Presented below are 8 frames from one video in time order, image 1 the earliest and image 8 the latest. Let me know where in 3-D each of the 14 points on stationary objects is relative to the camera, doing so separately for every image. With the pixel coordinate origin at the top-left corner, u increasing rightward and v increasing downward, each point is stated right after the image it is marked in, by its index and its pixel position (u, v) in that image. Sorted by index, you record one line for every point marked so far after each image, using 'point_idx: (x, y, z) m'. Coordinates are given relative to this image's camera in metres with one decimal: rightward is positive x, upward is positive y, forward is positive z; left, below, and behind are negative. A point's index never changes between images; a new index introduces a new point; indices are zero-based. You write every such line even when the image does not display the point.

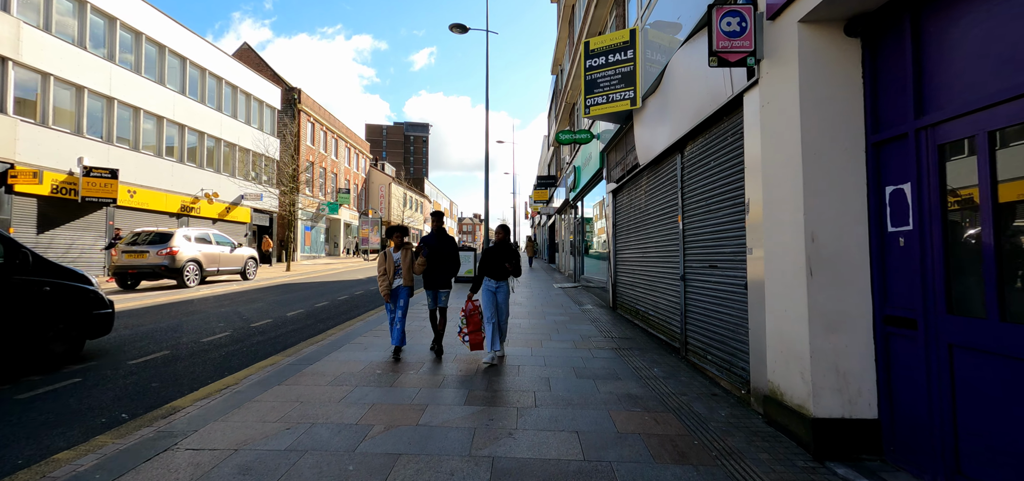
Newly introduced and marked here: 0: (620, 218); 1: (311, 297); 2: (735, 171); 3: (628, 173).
0: (+2.4, +0.5, +8.6) m
1: (-5.5, -1.5, +10.6) m
2: (+2.2, +0.7, +4.0) m
3: (+2.3, +1.3, +7.7) m
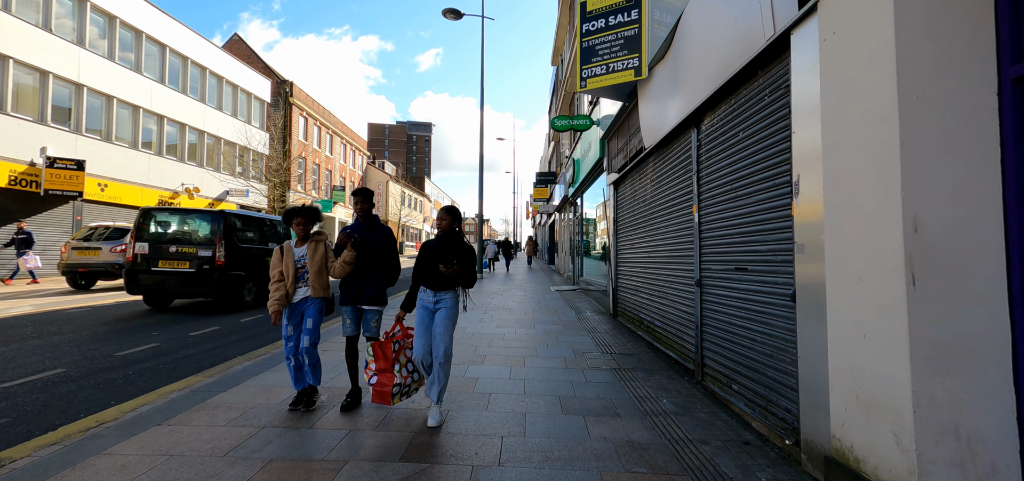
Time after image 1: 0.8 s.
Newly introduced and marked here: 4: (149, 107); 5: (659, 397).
0: (+2.1, +0.5, +7.6) m
1: (-5.7, -1.4, +9.7) m
2: (+2.0, +0.7, +3.0) m
3: (+2.0, +1.4, +6.6) m
4: (-14.4, +5.3, +15.3) m
5: (+1.4, -1.5, +3.7) m
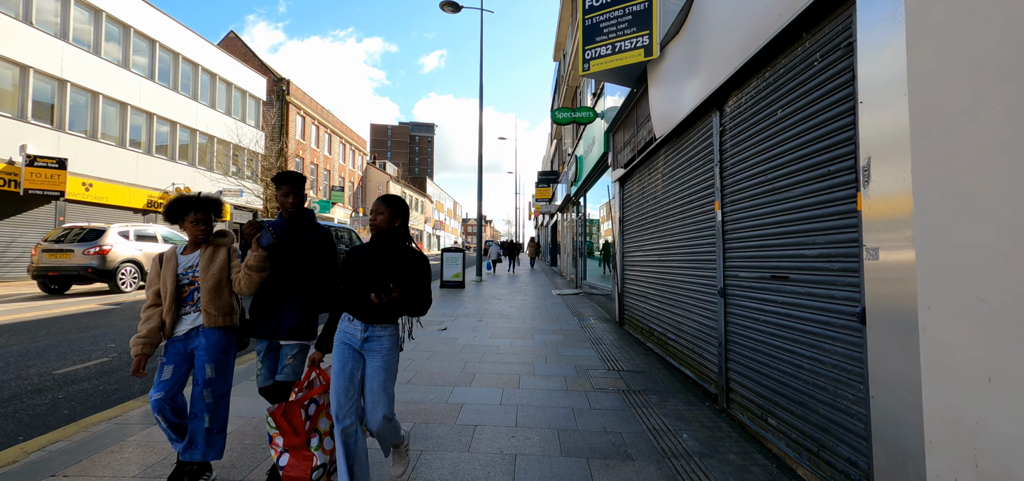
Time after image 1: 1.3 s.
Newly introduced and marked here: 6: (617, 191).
0: (+2.1, +0.5, +7.0) m
1: (-5.8, -1.4, +9.2) m
2: (+1.9, +0.7, +2.3) m
3: (+2.0, +1.4, +6.0) m
4: (-14.3, +5.2, +14.8) m
5: (+1.3, -1.5, +3.0) m
6: (+2.0, +0.9, +7.4) m
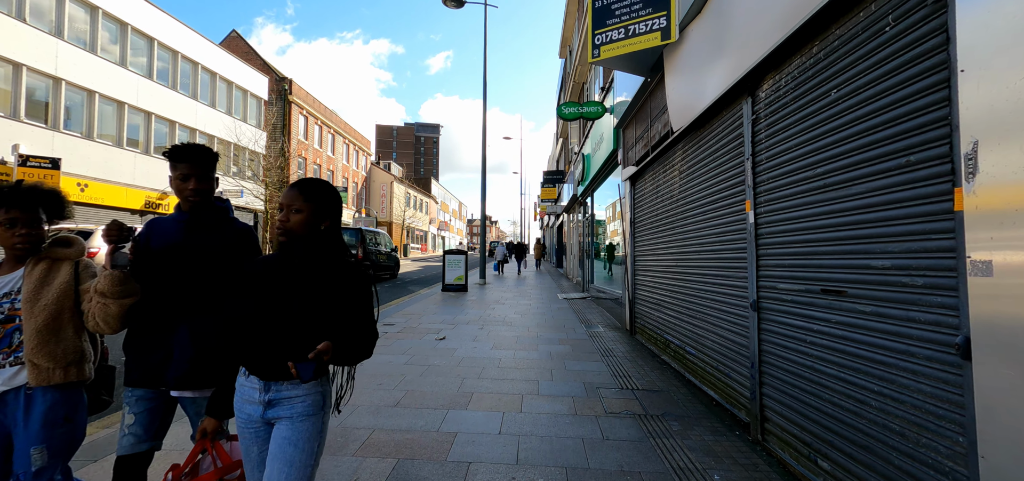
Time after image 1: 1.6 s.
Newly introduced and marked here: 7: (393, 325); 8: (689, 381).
0: (+2.1, +0.5, +6.5) m
1: (-5.7, -1.5, +8.8) m
2: (+1.9, +0.7, +1.9) m
3: (+2.0, +1.3, +5.6) m
4: (-14.2, +5.2, +14.6) m
5: (+1.3, -1.5, +2.6) m
6: (+2.1, +0.9, +7.0) m
7: (-2.1, -1.5, +6.8) m
8: (+1.9, -1.5, +4.2) m
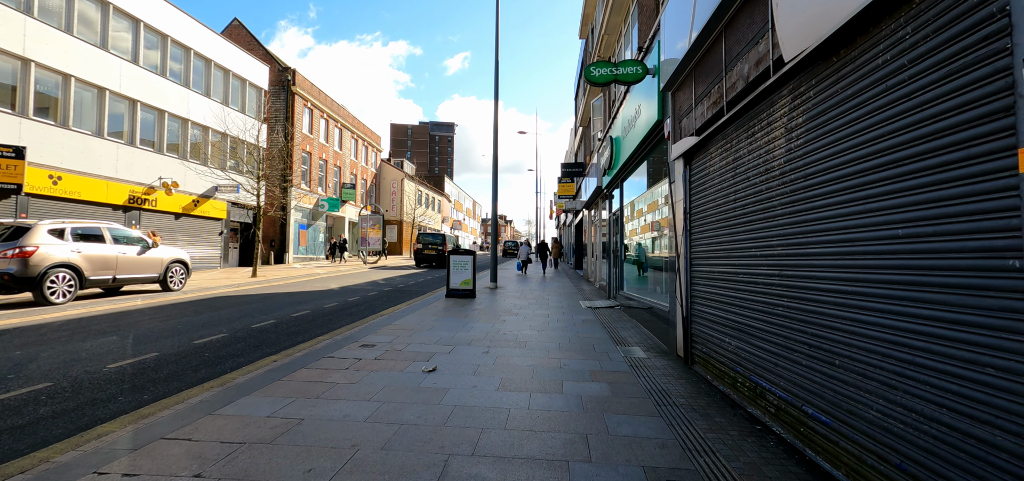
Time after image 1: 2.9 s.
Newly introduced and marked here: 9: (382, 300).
0: (+2.3, +0.5, +4.8) m
1: (-5.4, -1.4, +7.4) m
2: (+1.9, +0.7, +0.2) m
3: (+2.2, +1.3, +3.9) m
4: (-13.7, +5.2, +13.5) m
5: (+1.3, -1.5, +0.9) m
6: (+2.3, +0.9, +5.3) m
7: (-1.9, -1.4, +5.3) m
8: (+2.0, -1.5, +2.5) m
9: (-3.5, -1.6, +10.4) m
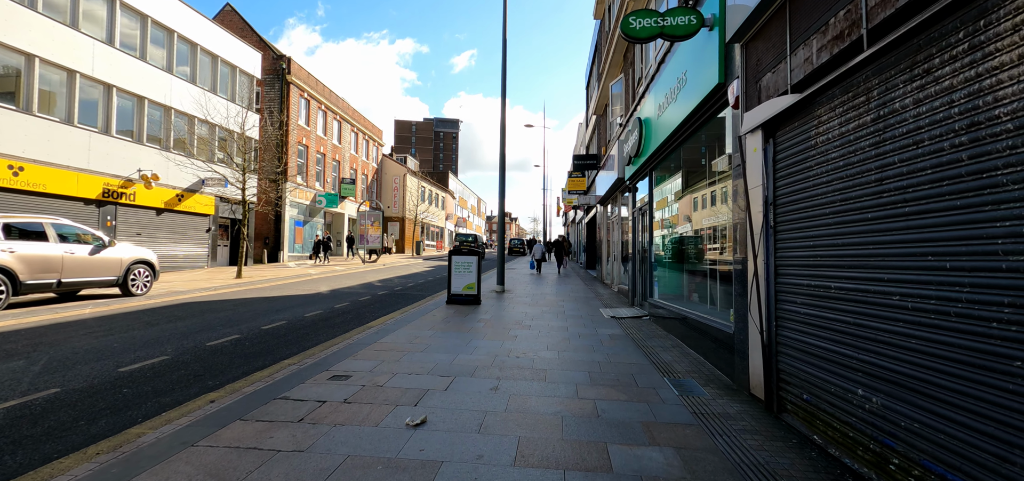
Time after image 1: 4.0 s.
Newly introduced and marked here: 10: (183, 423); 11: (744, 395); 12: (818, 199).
0: (+2.5, +0.5, +3.5) m
1: (-5.2, -1.4, +6.2) m
2: (+2.0, +0.7, -1.1) m
3: (+2.3, +1.3, +2.5) m
4: (-13.4, +5.3, +12.3) m
5: (+1.4, -1.5, -0.4) m
6: (+2.4, +0.9, +3.9) m
7: (-1.7, -1.4, +4.0) m
8: (+2.1, -1.5, +1.2) m
9: (-3.3, -1.5, +9.2) m
10: (-2.6, -1.5, +3.1) m
11: (+2.3, -1.6, +3.9) m
12: (+2.5, +0.3, +3.1) m
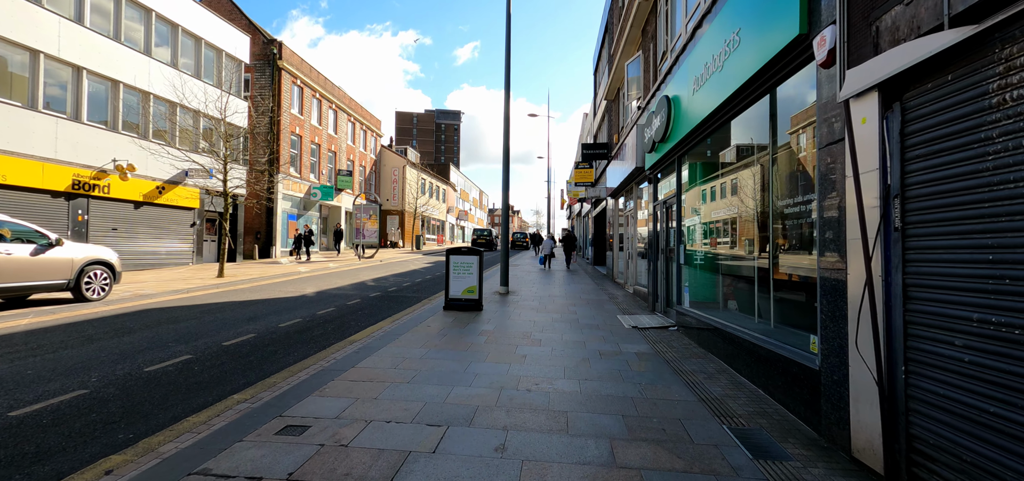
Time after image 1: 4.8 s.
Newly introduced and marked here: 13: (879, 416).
0: (+2.6, +0.4, +2.4) m
1: (-5.1, -1.4, +5.2) m
2: (+2.1, +0.5, -2.2) m
3: (+2.4, +1.3, +1.4) m
4: (-13.2, +5.4, +11.2) m
5: (+1.5, -1.6, -1.4) m
6: (+2.5, +0.9, +2.8) m
7: (-1.6, -1.5, +3.0) m
8: (+2.2, -1.6, +0.1) m
9: (-3.2, -1.5, +8.2) m
10: (-2.6, -1.5, +2.1) m
11: (+2.4, -1.6, +2.9) m
12: (+2.5, +0.3, +2.0) m
13: (+2.5, -1.2, +2.7) m
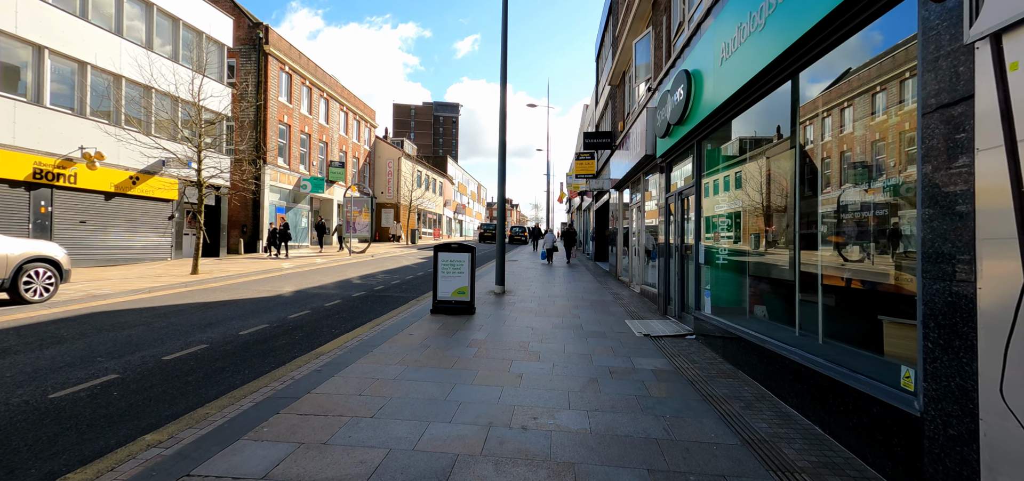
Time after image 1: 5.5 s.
0: (+2.5, +0.4, +1.5) m
1: (-5.2, -1.4, +4.3) m
2: (+2.0, +0.5, -3.1) m
3: (+2.4, +1.2, +0.6) m
4: (-13.3, +5.6, +10.3) m
5: (+1.5, -1.7, -2.3) m
6: (+2.5, +0.9, +2.0) m
7: (-1.7, -1.5, +2.2) m
8: (+2.1, -1.6, -0.7) m
9: (-3.2, -1.4, +7.3) m
10: (-2.6, -1.5, +1.3) m
11: (+2.4, -1.6, +2.0) m
12: (+2.5, +0.3, +1.1) m
13: (+2.4, -1.2, +1.8) m
